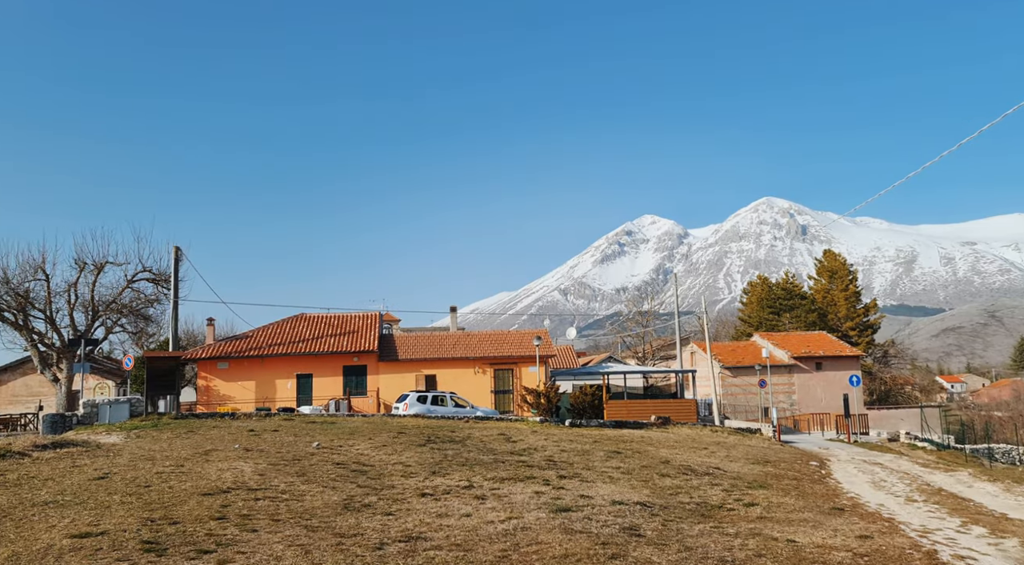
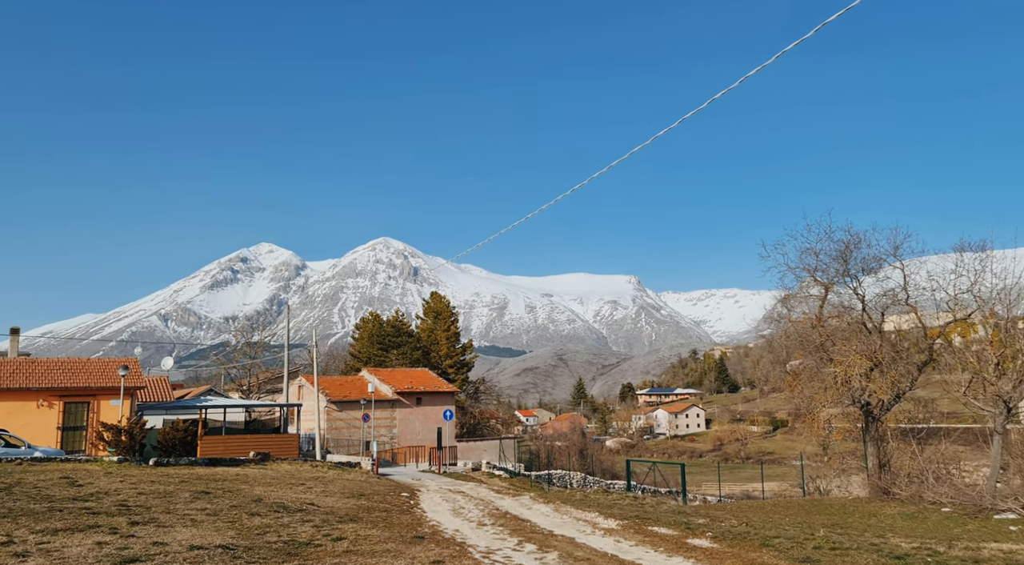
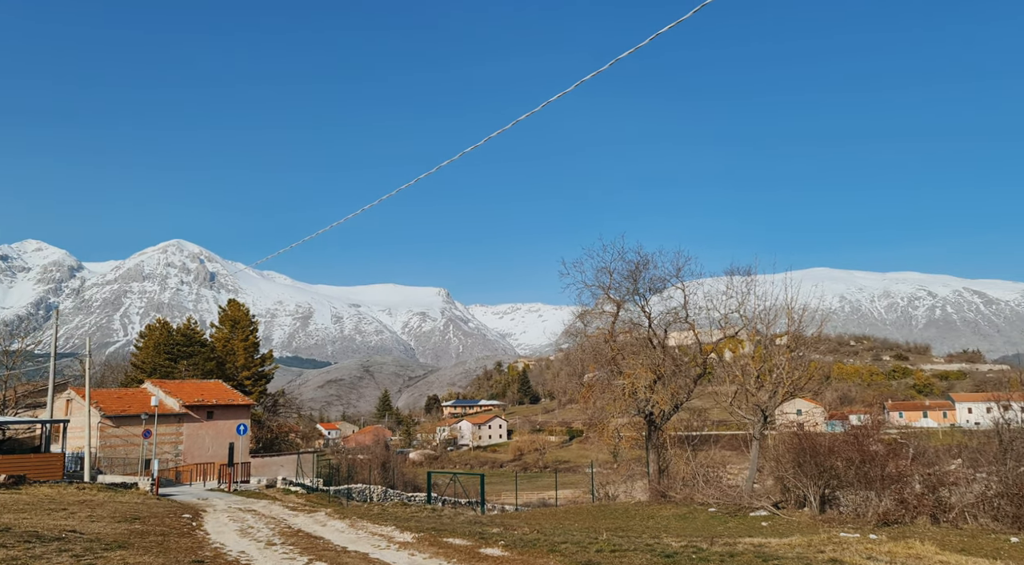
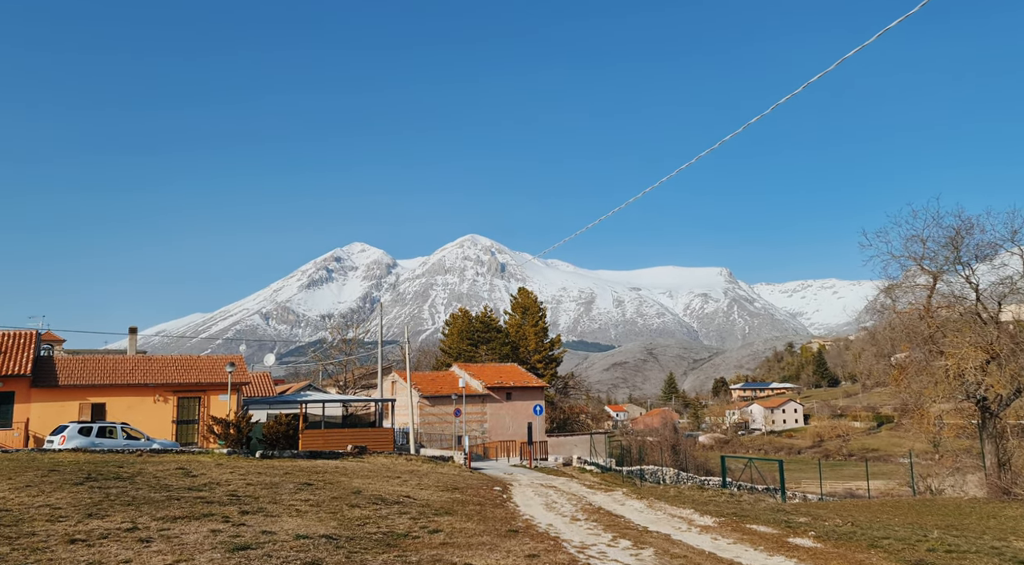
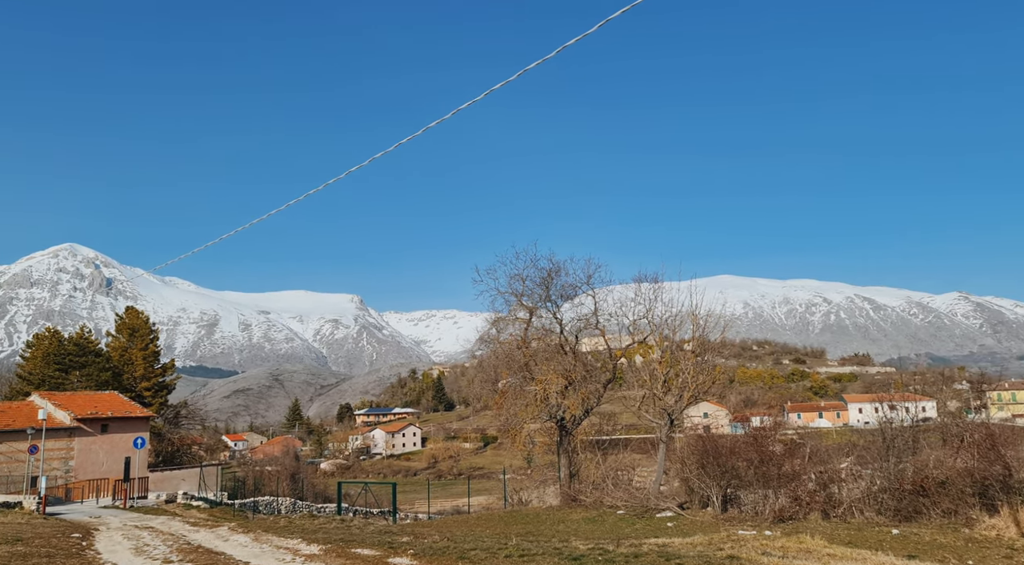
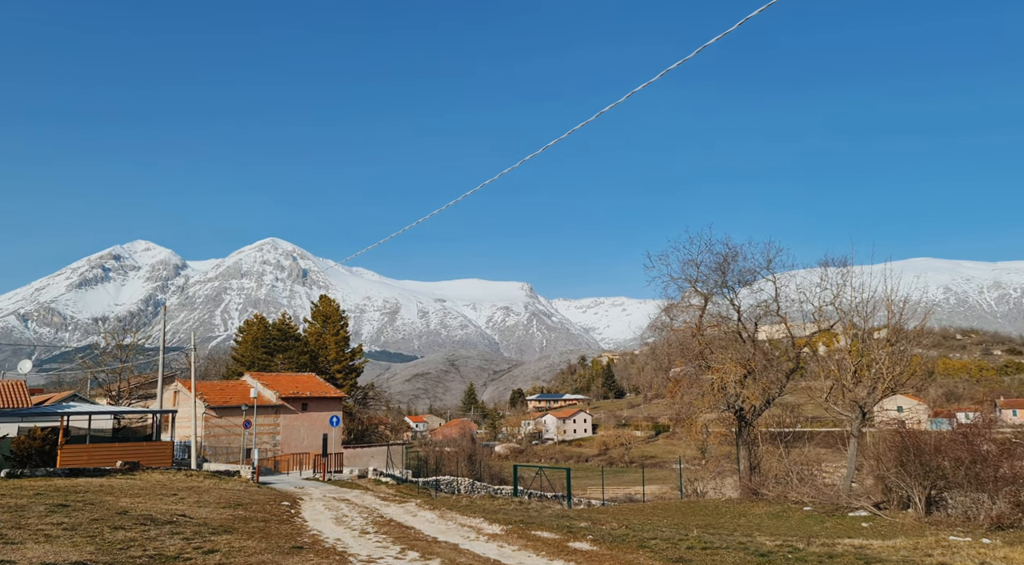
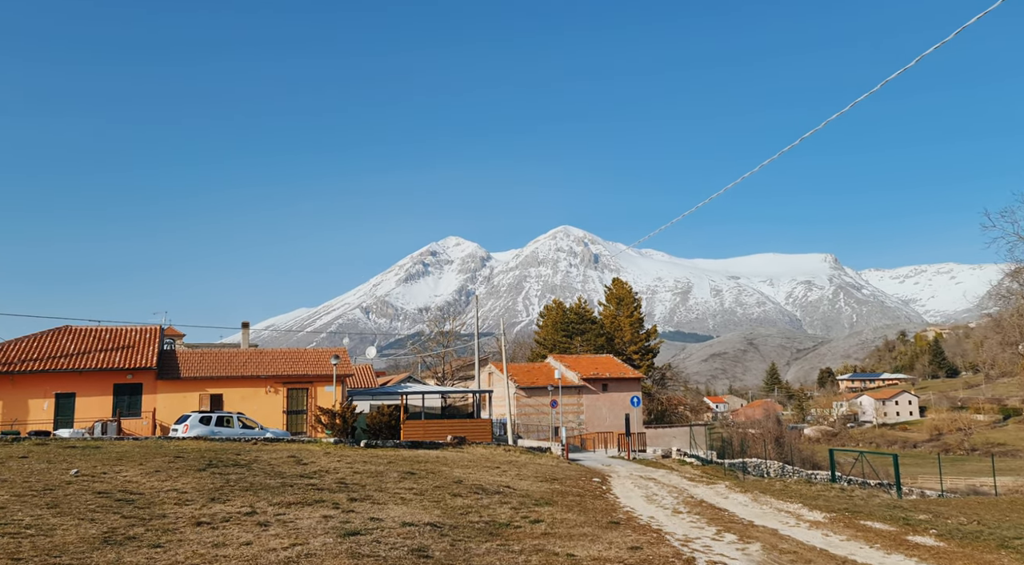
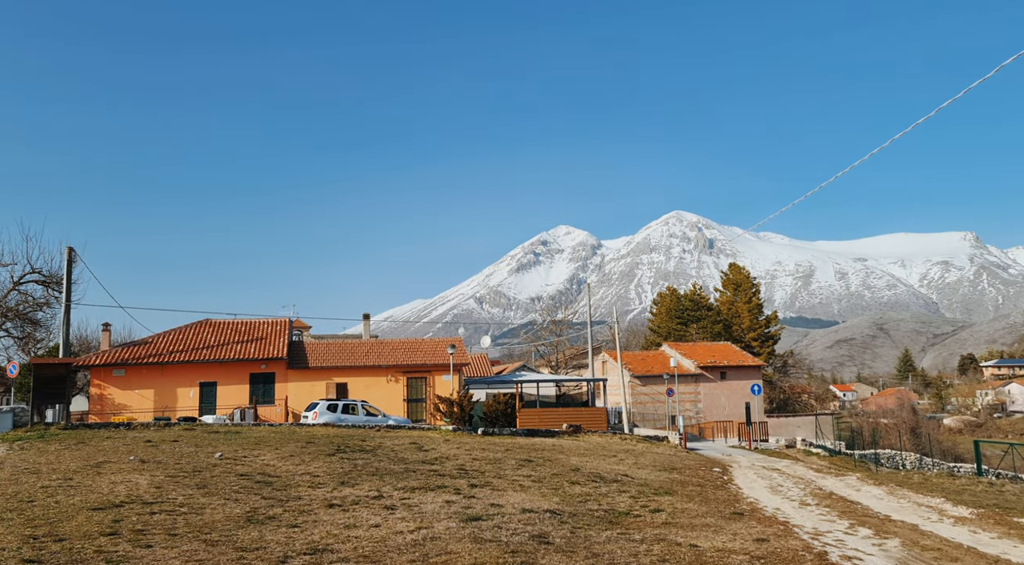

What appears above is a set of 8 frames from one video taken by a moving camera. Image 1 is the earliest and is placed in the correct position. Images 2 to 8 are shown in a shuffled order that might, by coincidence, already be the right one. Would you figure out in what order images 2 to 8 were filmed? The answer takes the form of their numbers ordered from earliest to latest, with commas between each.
8, 7, 4, 2, 6, 3, 5
